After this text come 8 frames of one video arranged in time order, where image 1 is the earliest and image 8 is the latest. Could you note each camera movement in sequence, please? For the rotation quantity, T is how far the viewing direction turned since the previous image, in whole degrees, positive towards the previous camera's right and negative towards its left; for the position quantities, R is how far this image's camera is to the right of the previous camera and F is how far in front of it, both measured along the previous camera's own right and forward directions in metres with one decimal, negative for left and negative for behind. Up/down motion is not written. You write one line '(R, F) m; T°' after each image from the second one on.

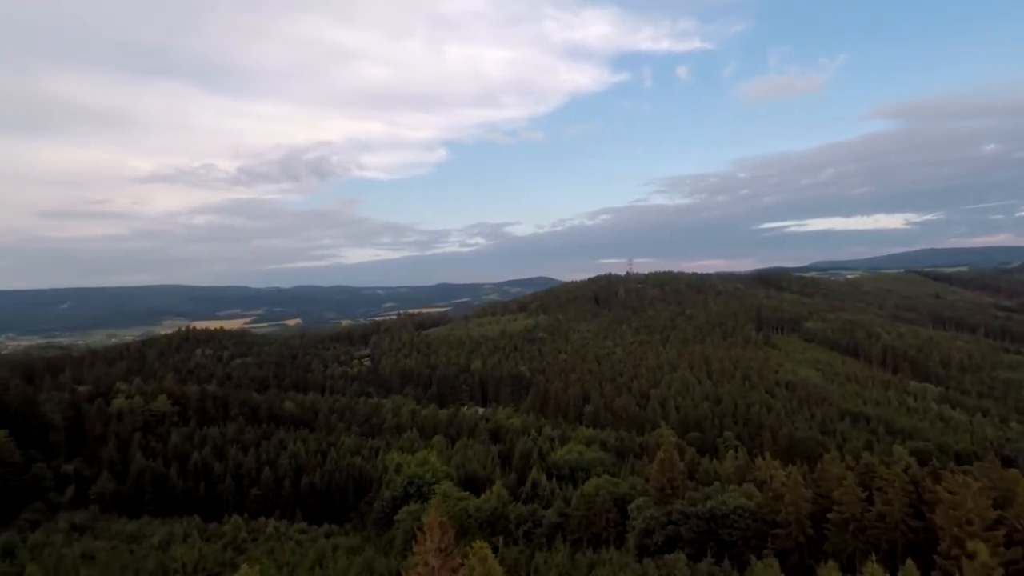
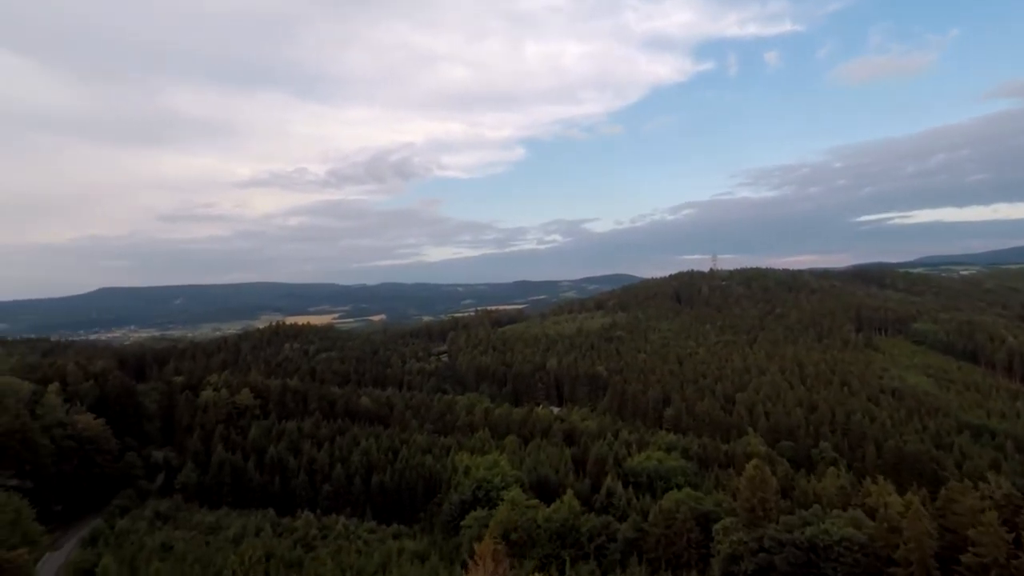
(+0.6, +3.4) m; -8°
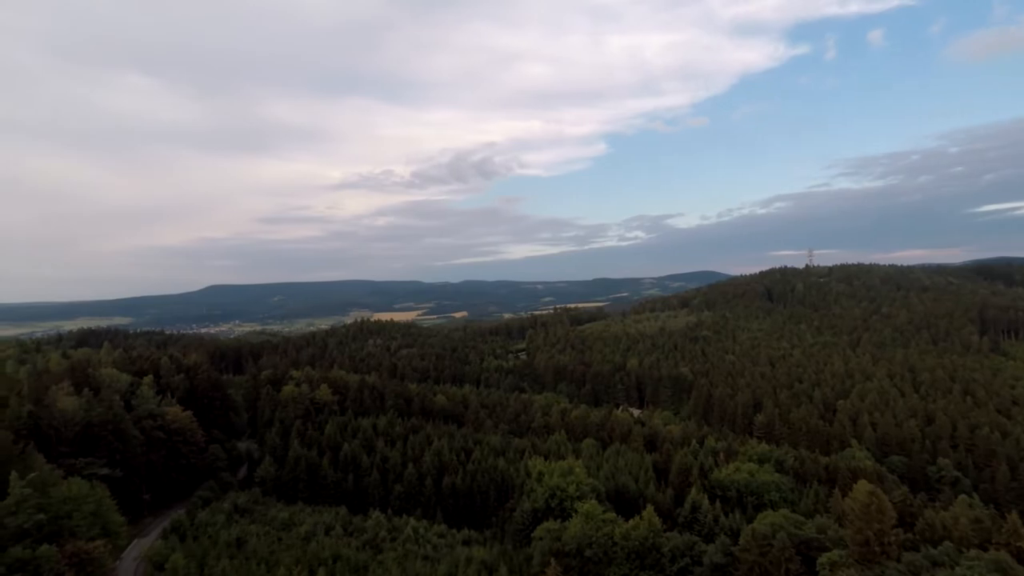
(+0.6, +3.5) m; -8°
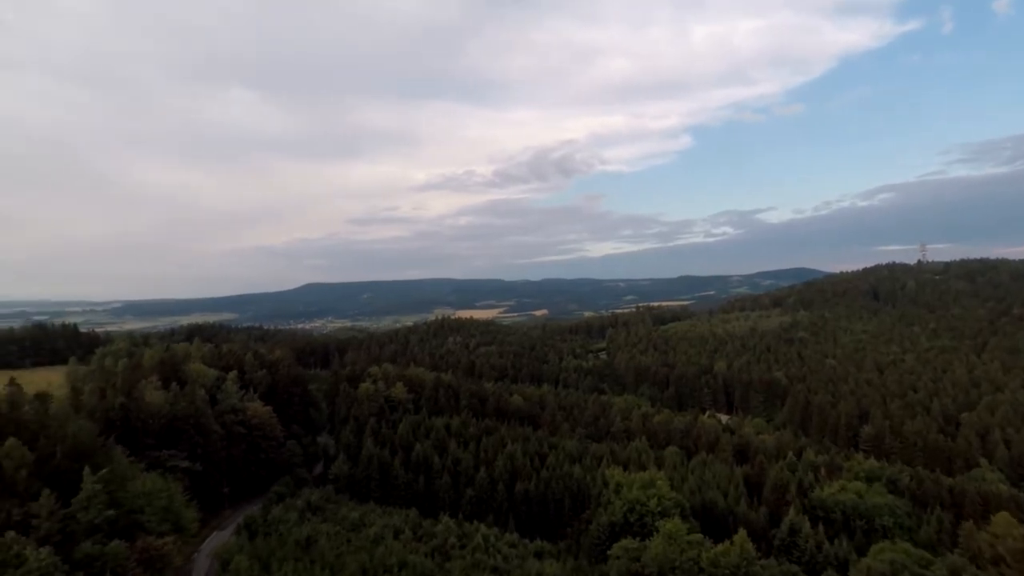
(+0.6, +3.6) m; -8°
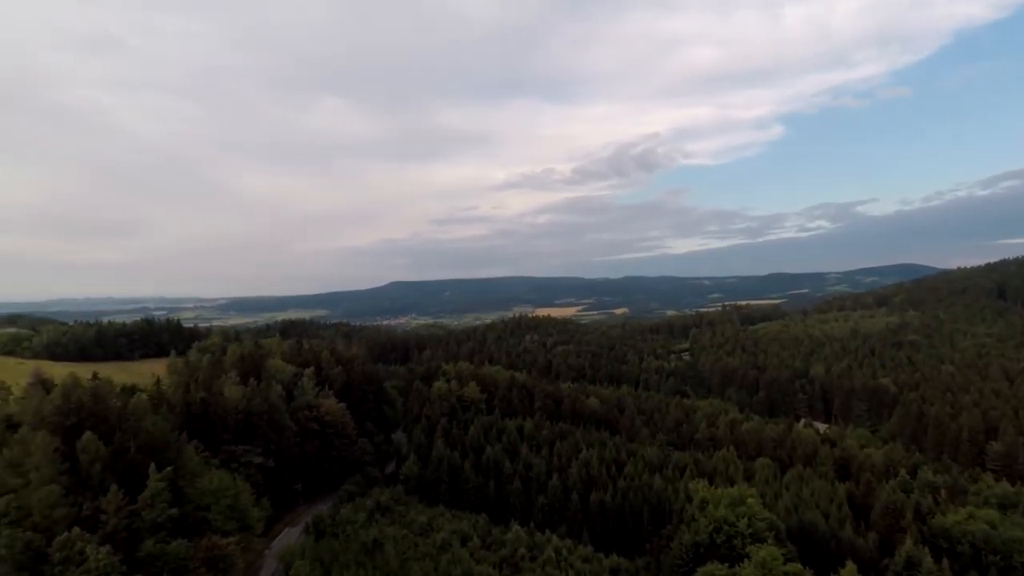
(+0.6, +3.4) m; -8°
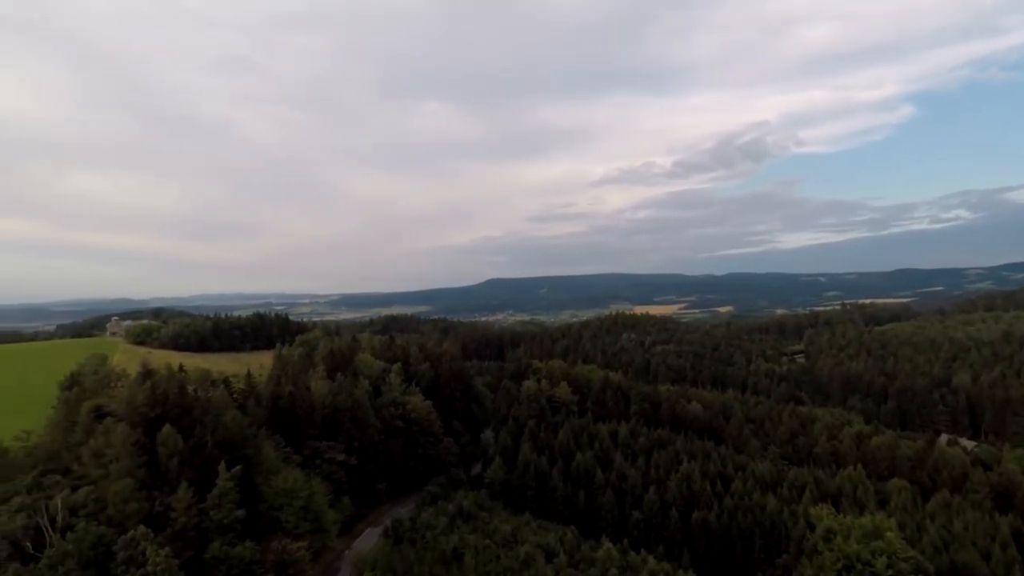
(+0.6, +4.6) m; -10°
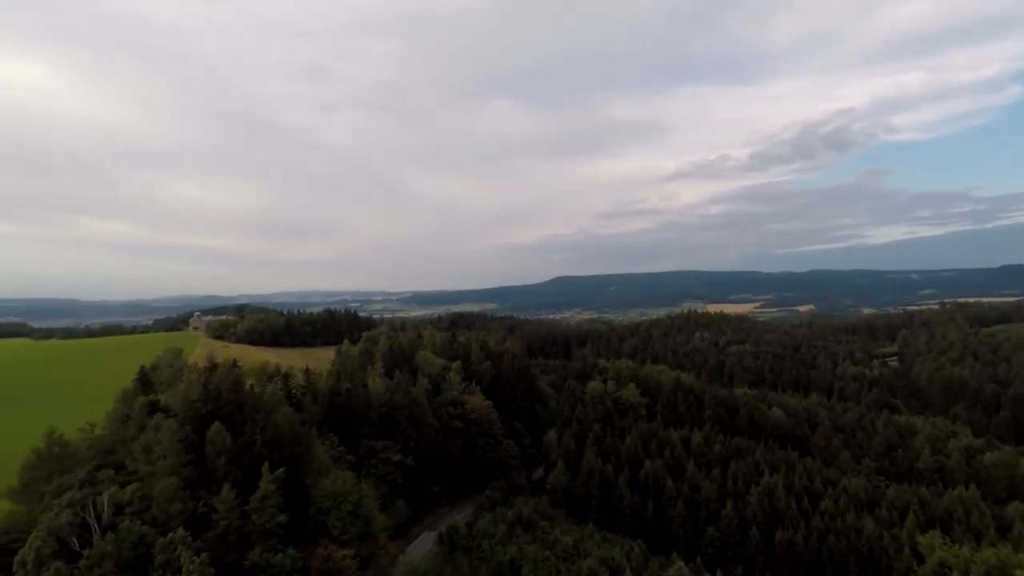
(+0.5, +3.4) m; -7°
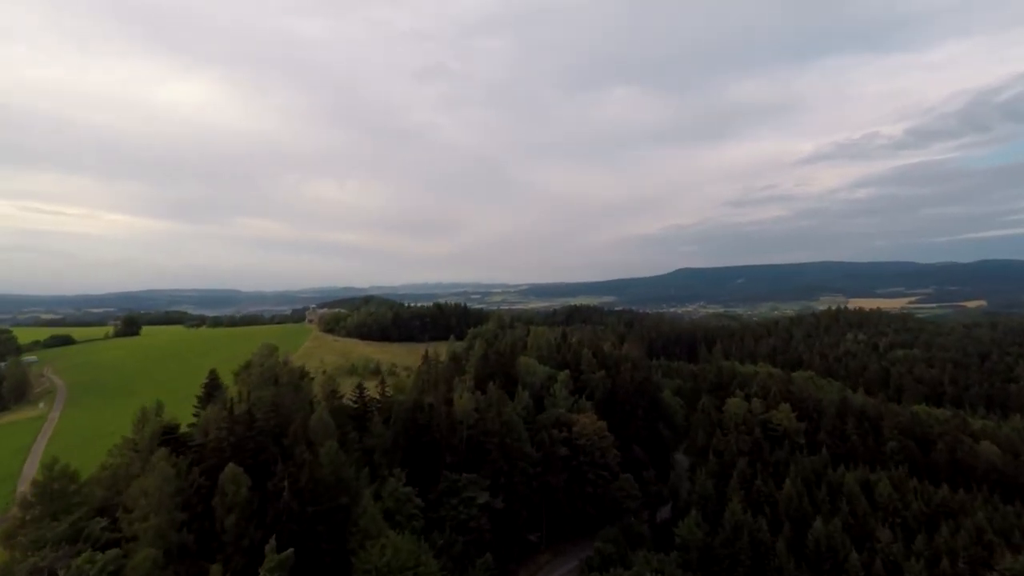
(-0.1, +12.5) m; -12°
